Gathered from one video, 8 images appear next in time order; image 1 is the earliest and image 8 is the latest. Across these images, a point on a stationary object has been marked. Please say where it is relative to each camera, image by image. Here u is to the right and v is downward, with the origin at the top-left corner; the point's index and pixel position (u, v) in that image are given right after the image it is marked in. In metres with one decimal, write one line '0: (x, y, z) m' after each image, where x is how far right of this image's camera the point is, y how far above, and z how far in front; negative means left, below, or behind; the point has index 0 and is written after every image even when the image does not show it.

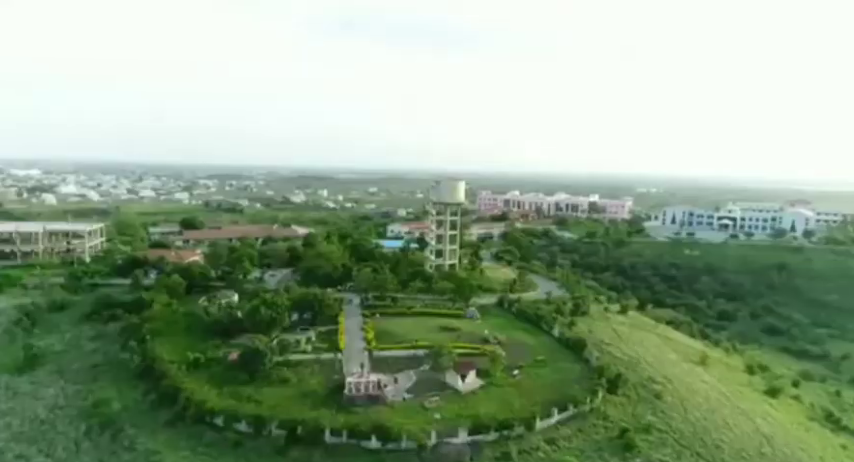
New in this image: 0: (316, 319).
0: (-3.4, -2.7, +17.5) m
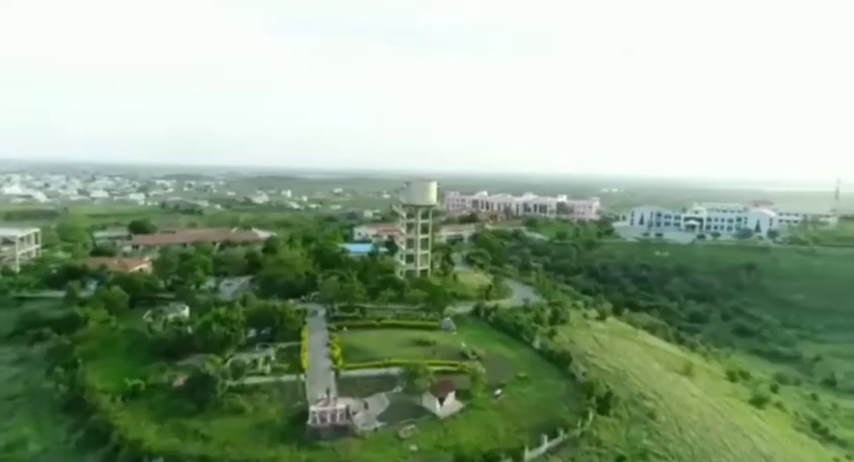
0: (-4.2, -2.9, +15.8) m
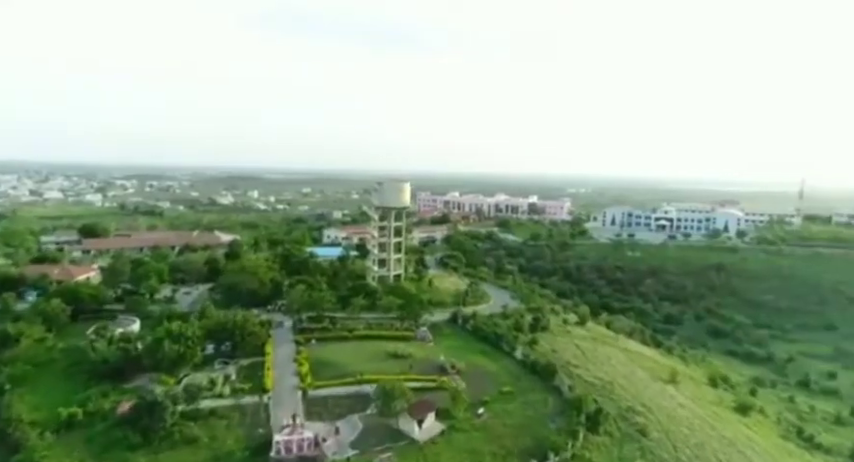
0: (-4.8, -3.0, +14.4) m
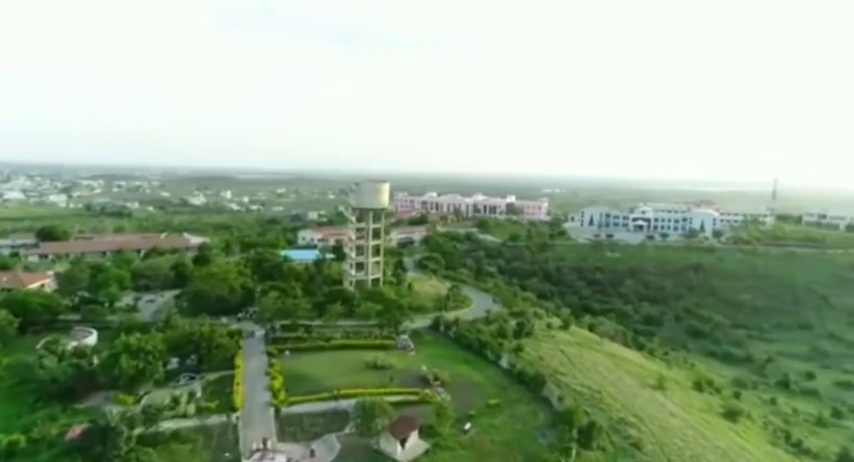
0: (-5.3, -3.1, +13.4) m
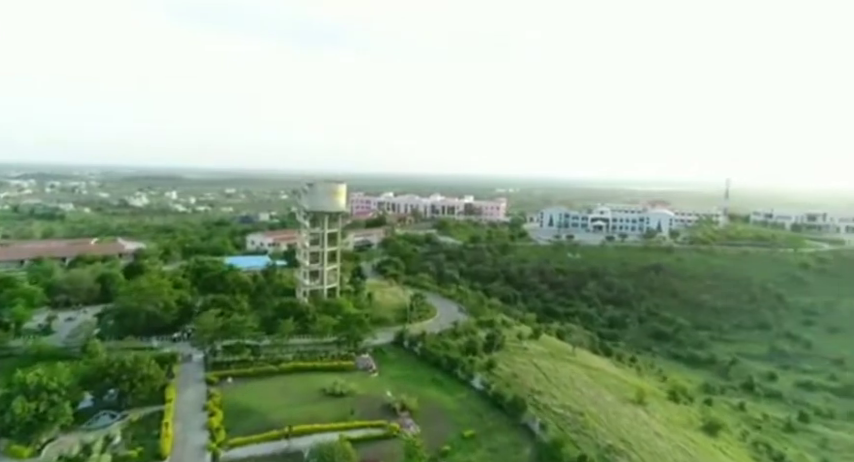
0: (-5.9, -3.3, +11.2) m
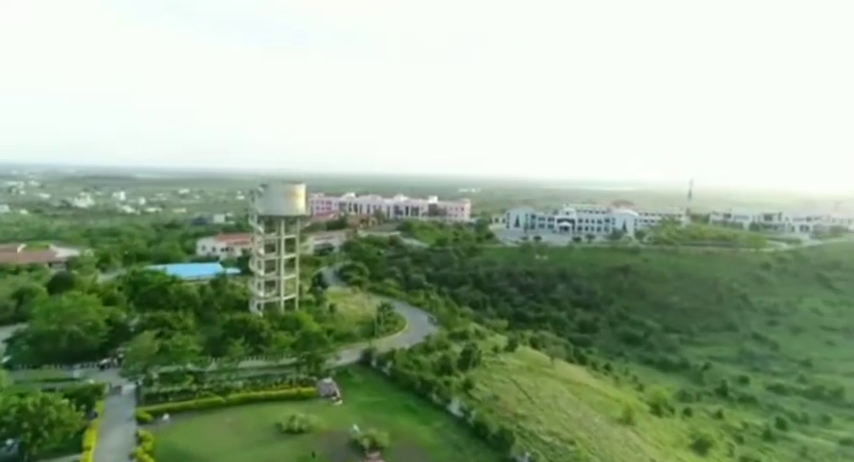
0: (-6.3, -3.5, +9.1) m
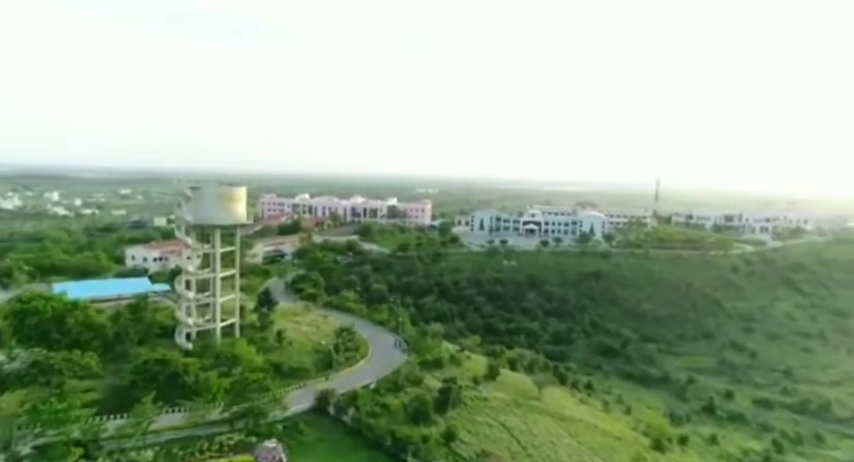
0: (-6.5, -3.8, +5.7) m
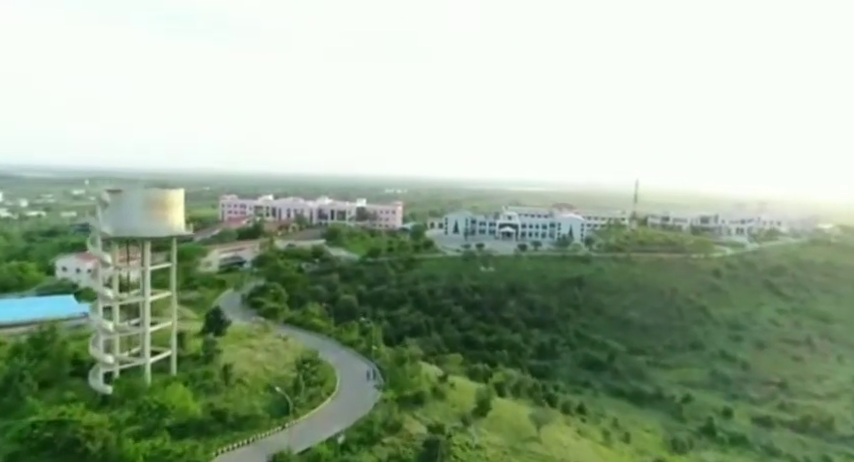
0: (-6.4, -4.1, +2.6) m
